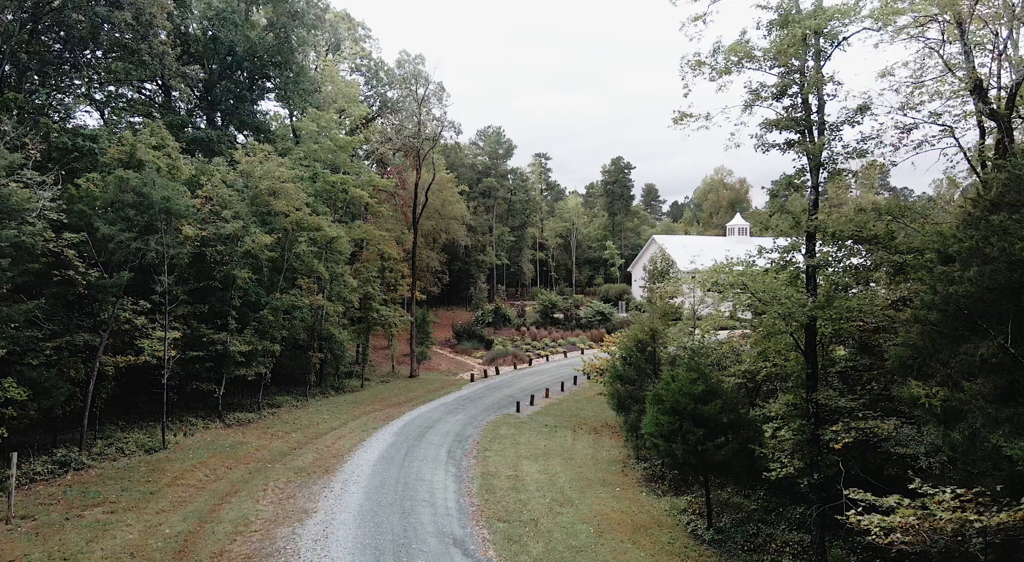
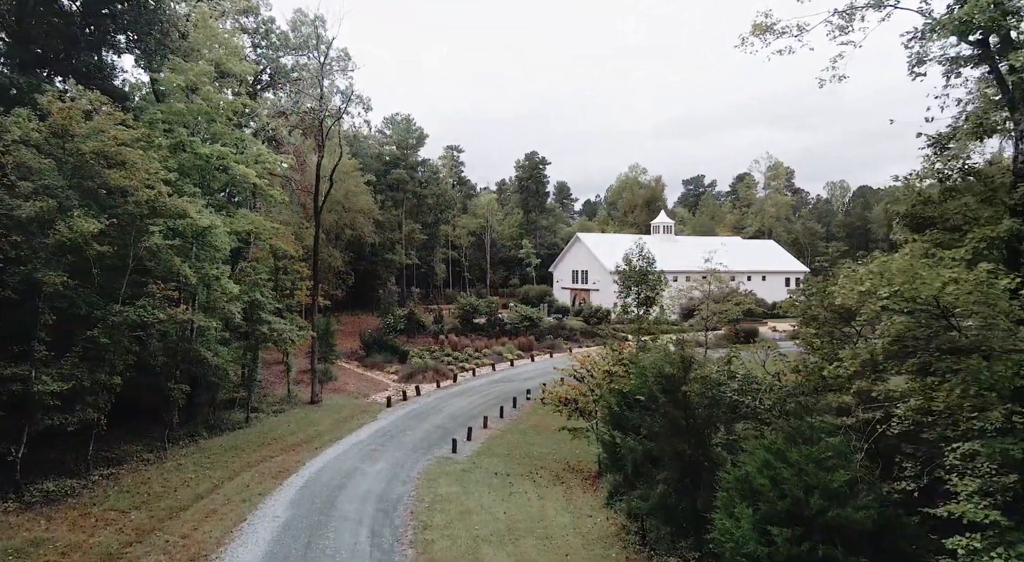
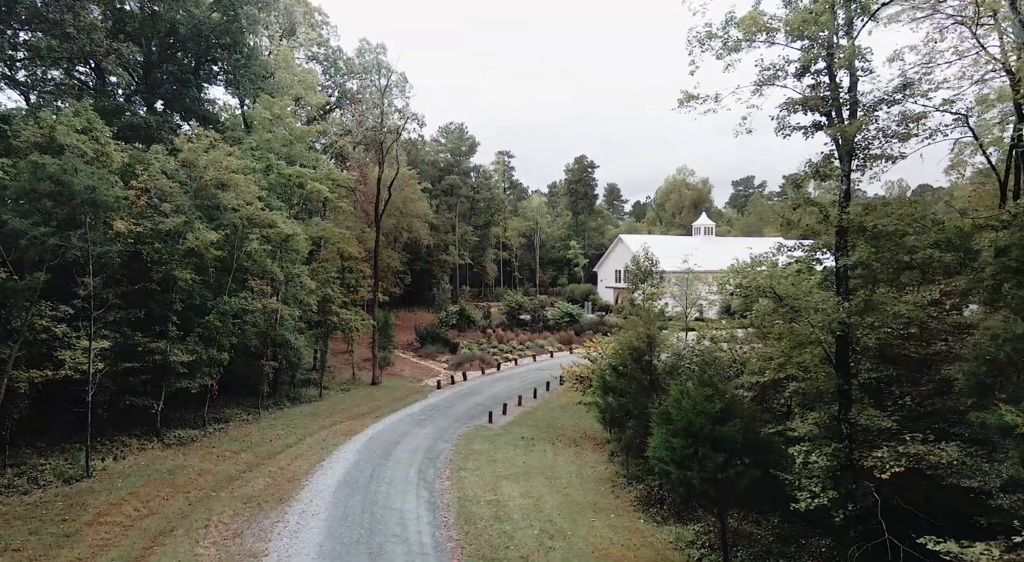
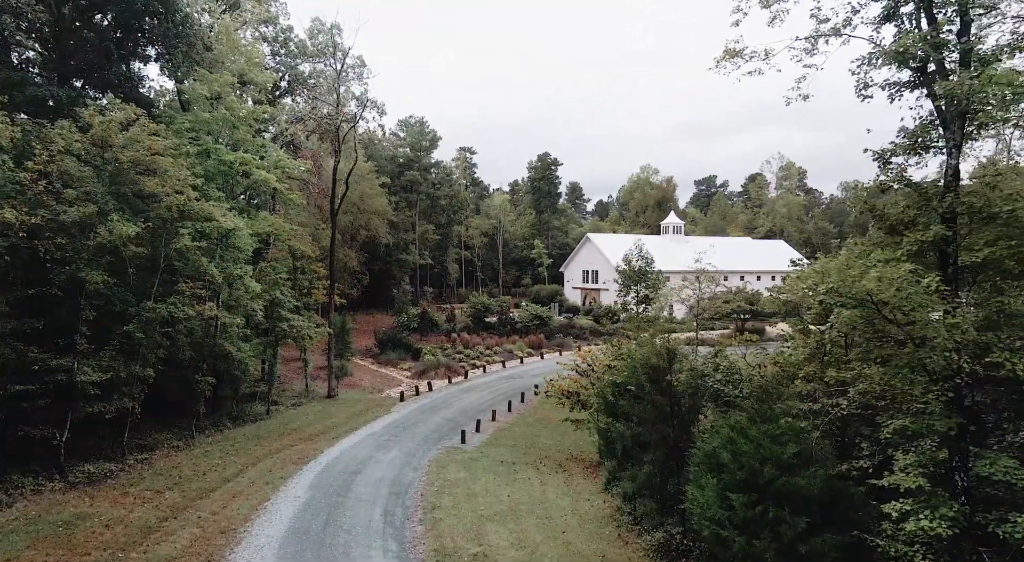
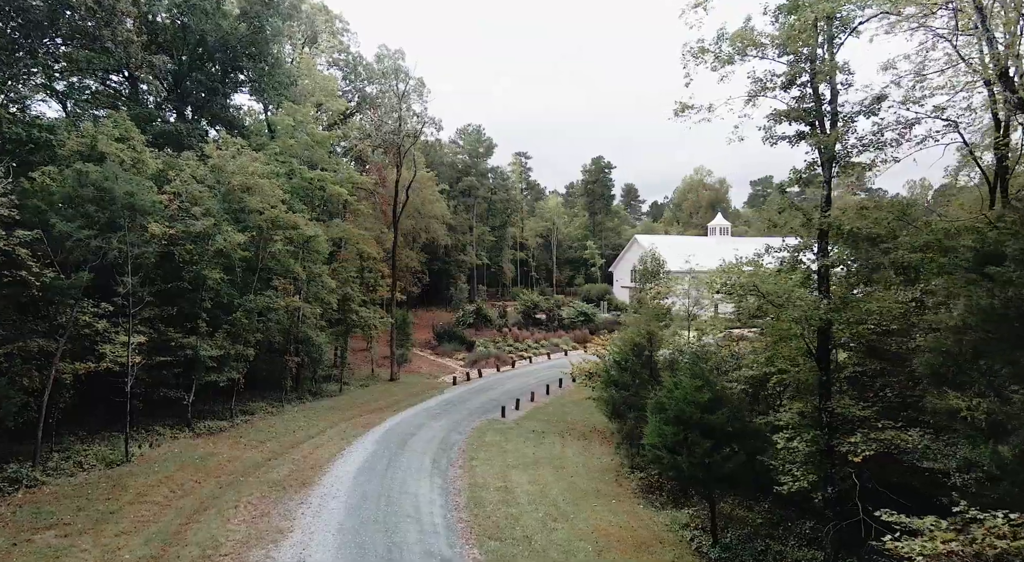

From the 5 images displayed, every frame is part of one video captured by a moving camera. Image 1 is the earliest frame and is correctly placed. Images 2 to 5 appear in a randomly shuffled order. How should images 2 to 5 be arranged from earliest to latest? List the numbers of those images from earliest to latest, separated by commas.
5, 3, 4, 2
